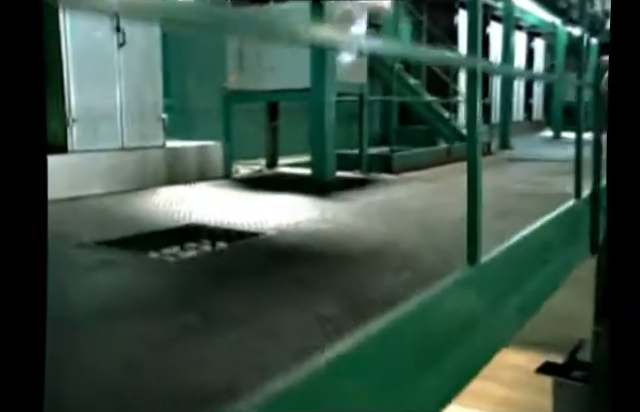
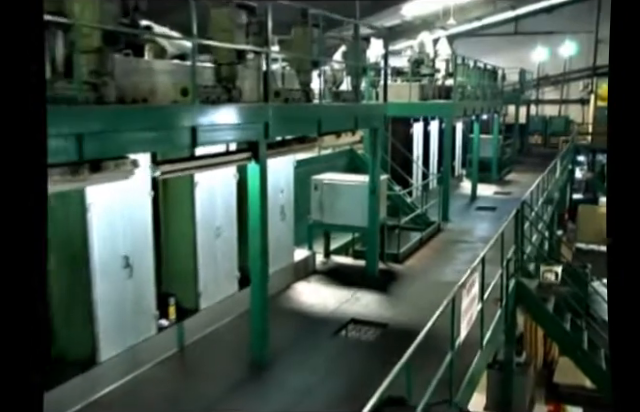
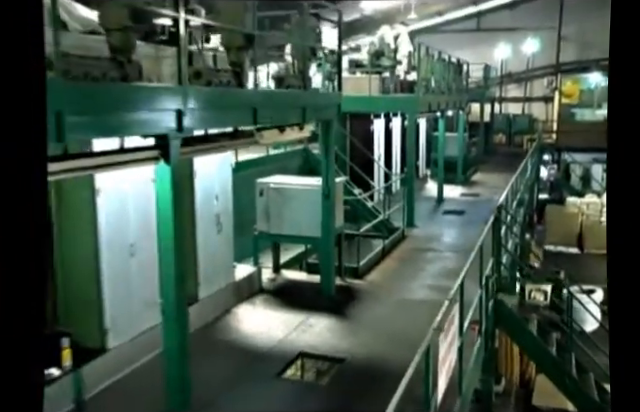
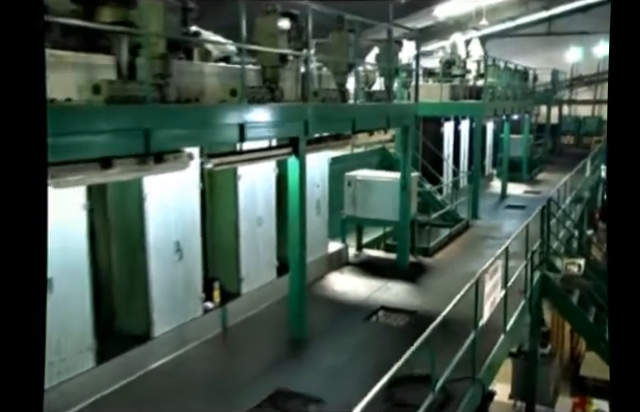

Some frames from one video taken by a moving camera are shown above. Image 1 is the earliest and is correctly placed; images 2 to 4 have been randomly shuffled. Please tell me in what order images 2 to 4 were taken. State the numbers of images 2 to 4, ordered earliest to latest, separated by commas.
3, 2, 4
